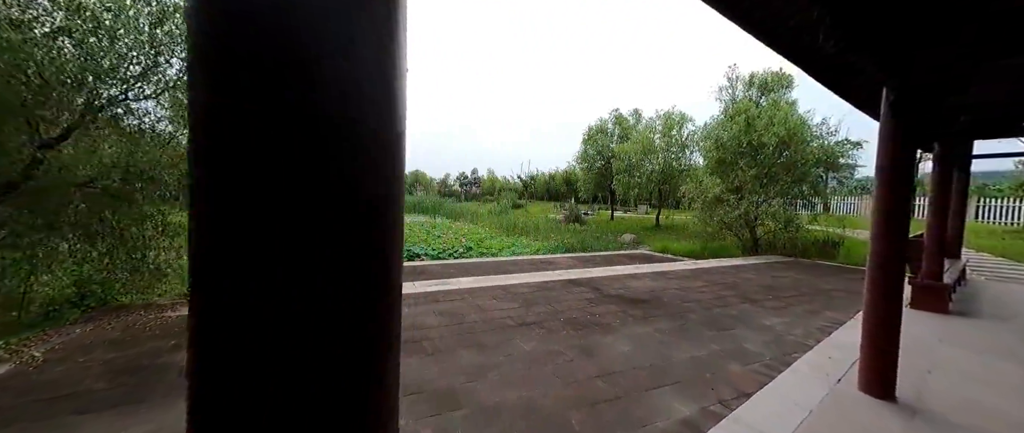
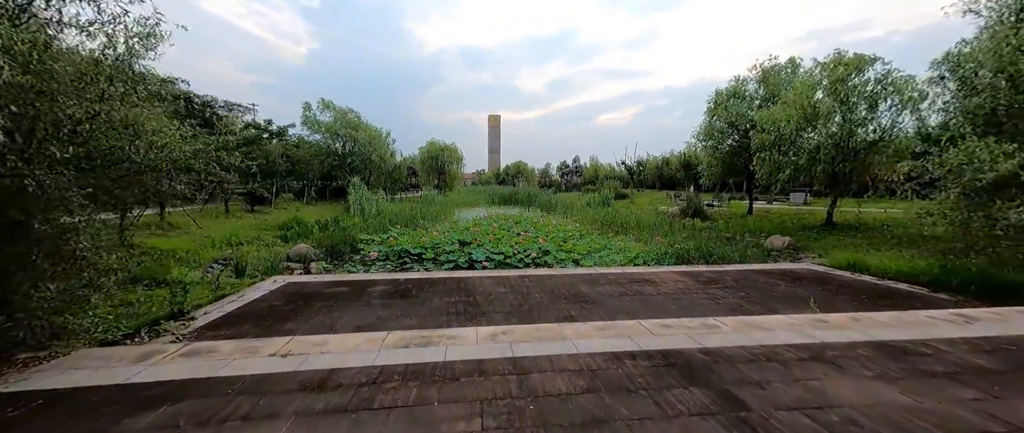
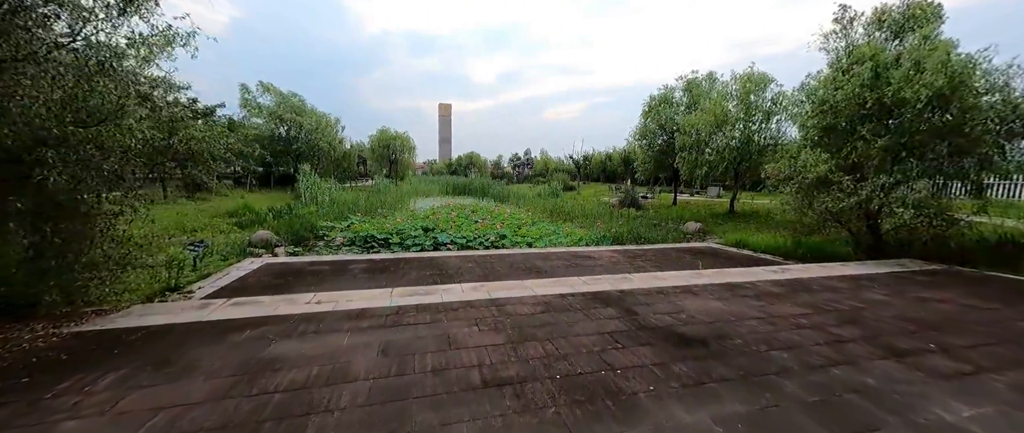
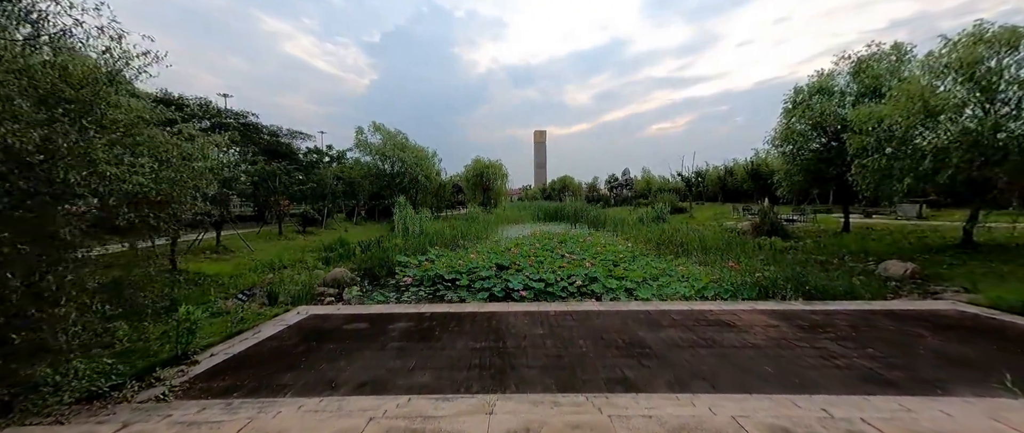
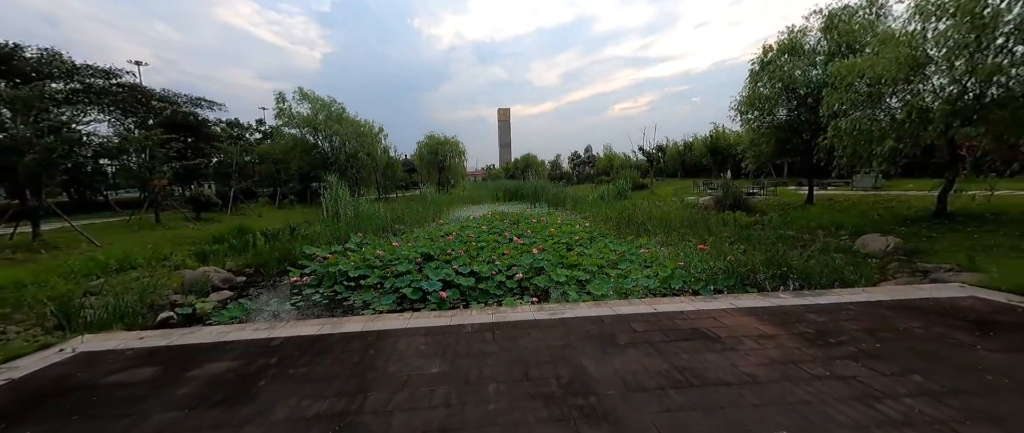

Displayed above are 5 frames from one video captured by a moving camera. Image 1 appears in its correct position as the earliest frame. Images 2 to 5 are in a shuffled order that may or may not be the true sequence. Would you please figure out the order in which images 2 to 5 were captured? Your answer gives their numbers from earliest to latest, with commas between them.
3, 2, 4, 5
